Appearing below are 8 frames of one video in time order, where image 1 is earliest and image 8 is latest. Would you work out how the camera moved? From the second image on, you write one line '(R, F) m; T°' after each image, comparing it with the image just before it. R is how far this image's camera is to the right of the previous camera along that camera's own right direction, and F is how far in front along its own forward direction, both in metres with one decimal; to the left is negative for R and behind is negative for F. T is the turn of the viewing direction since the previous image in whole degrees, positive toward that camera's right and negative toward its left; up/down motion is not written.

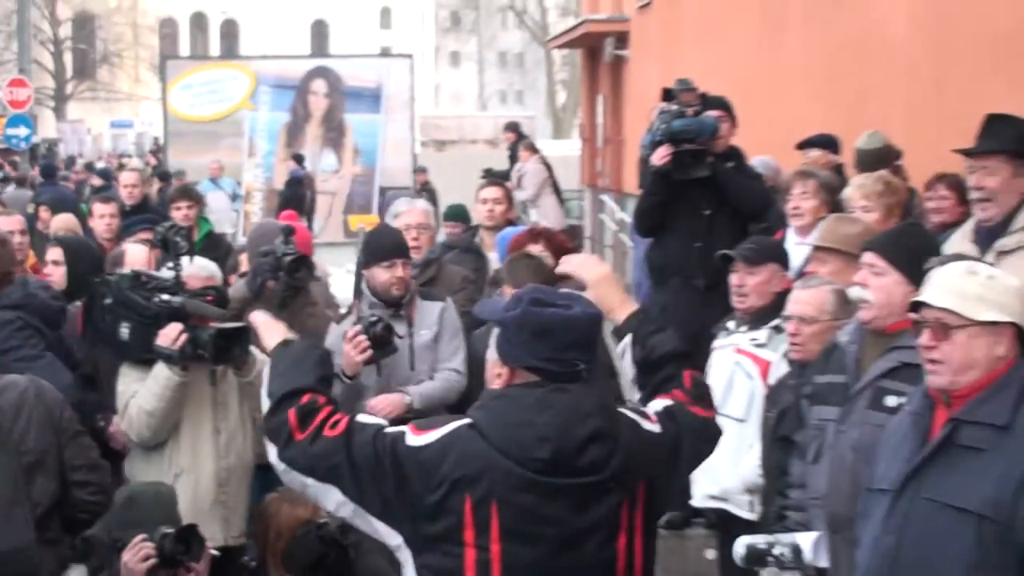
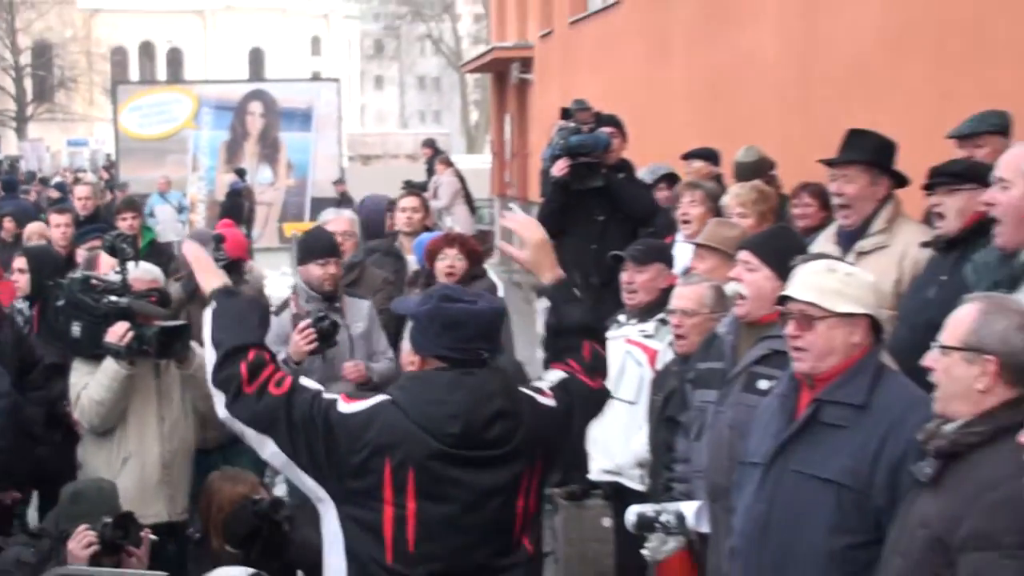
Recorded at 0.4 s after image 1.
(+0.2, -0.3) m; 0°
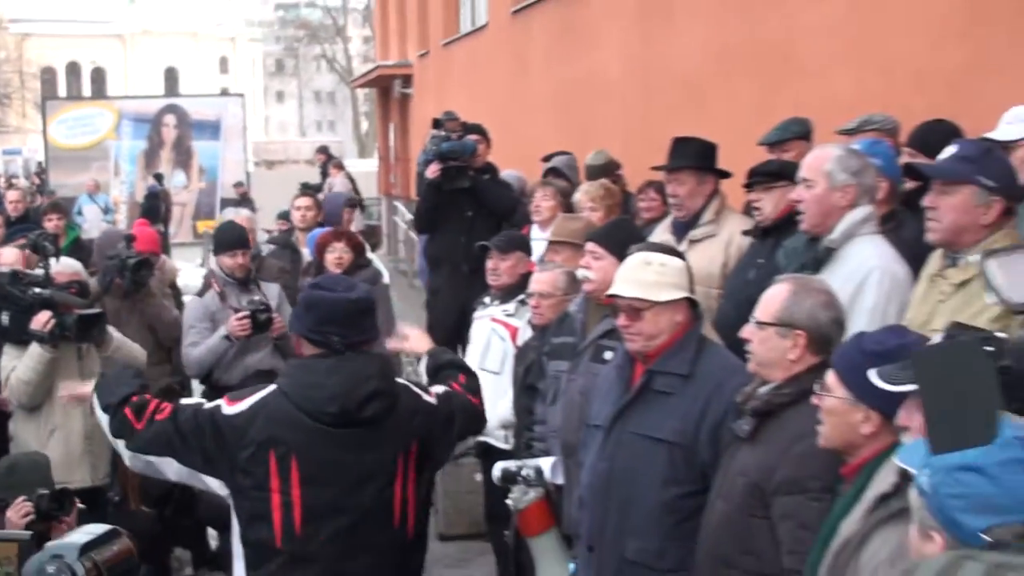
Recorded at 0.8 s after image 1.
(+0.3, -0.4) m; +1°
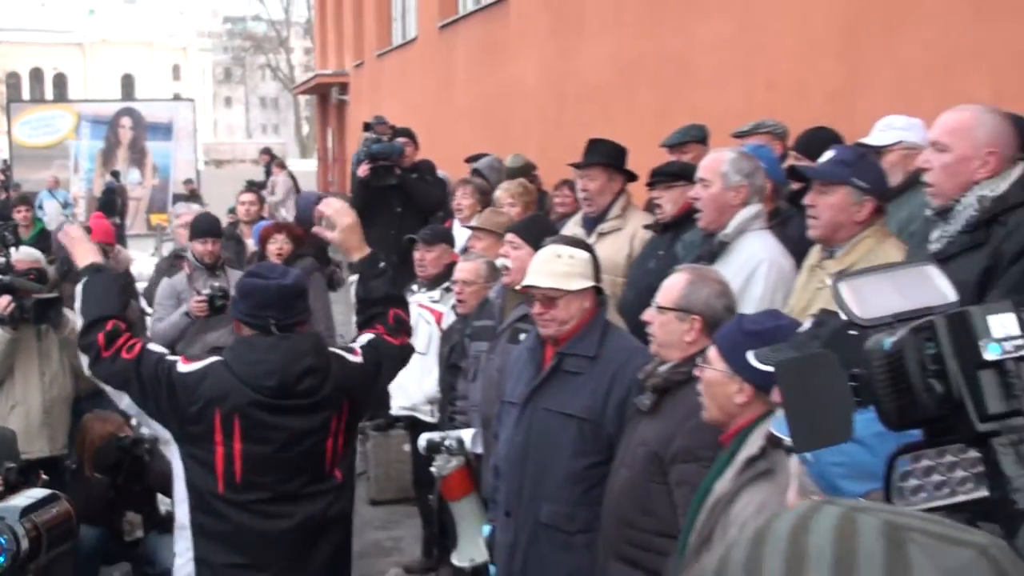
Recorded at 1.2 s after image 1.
(+0.2, -0.4) m; +2°
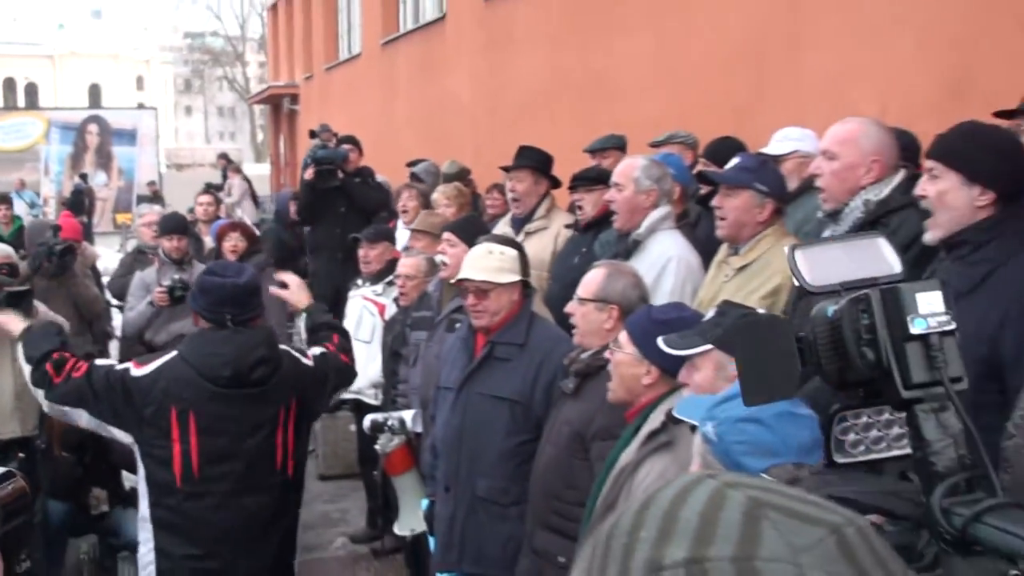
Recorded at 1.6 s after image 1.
(+0.1, -0.4) m; +2°
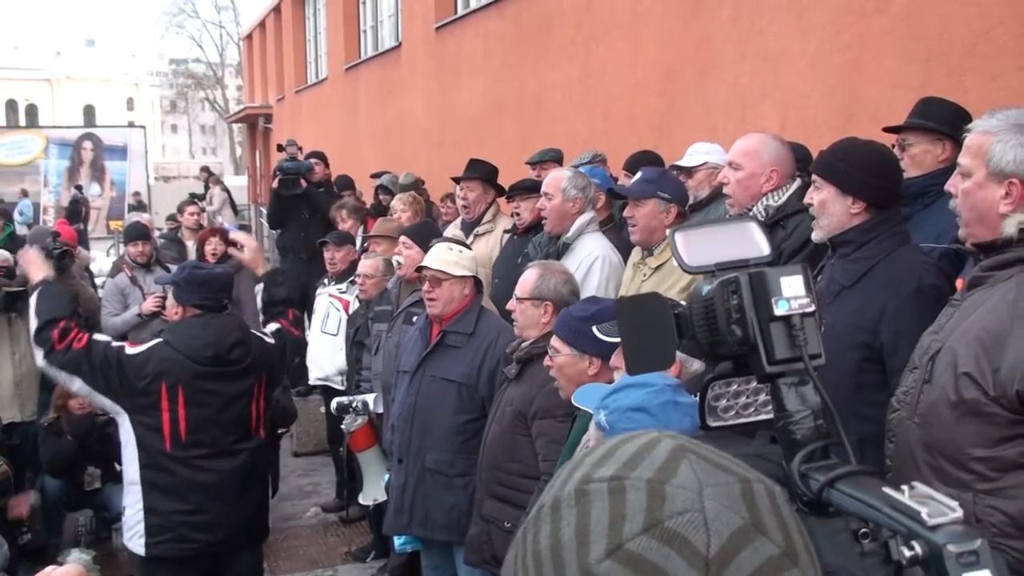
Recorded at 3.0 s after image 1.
(+0.1, -0.6) m; +2°
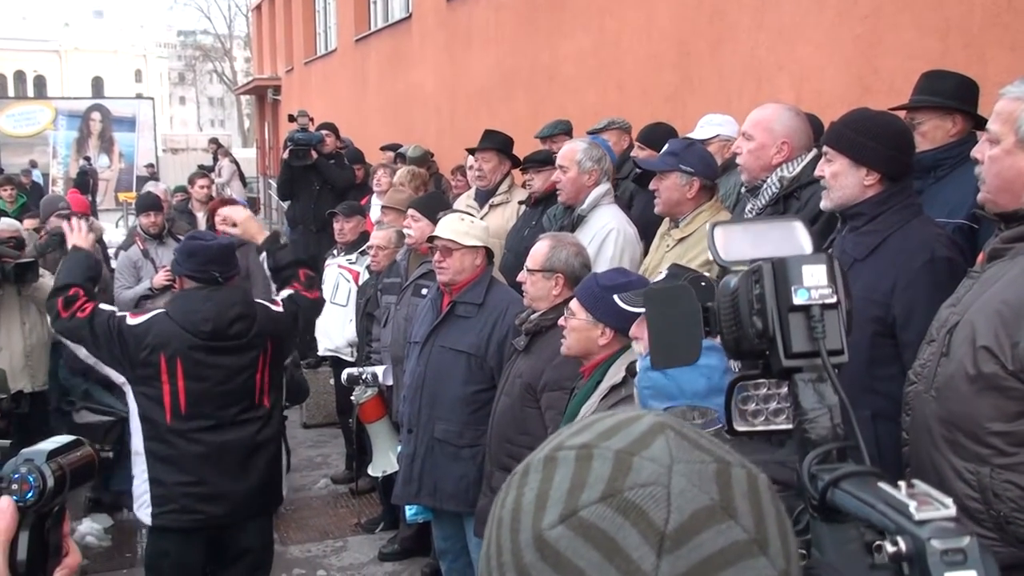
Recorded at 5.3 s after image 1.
(0.0, 0.0) m; -1°
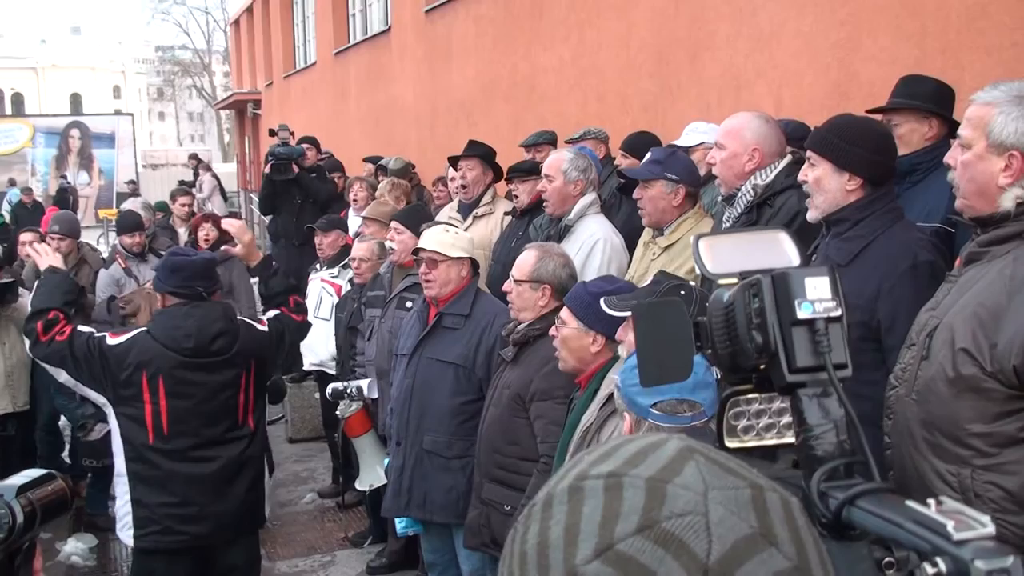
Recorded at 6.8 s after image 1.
(0.0, 0.0) m; +1°
